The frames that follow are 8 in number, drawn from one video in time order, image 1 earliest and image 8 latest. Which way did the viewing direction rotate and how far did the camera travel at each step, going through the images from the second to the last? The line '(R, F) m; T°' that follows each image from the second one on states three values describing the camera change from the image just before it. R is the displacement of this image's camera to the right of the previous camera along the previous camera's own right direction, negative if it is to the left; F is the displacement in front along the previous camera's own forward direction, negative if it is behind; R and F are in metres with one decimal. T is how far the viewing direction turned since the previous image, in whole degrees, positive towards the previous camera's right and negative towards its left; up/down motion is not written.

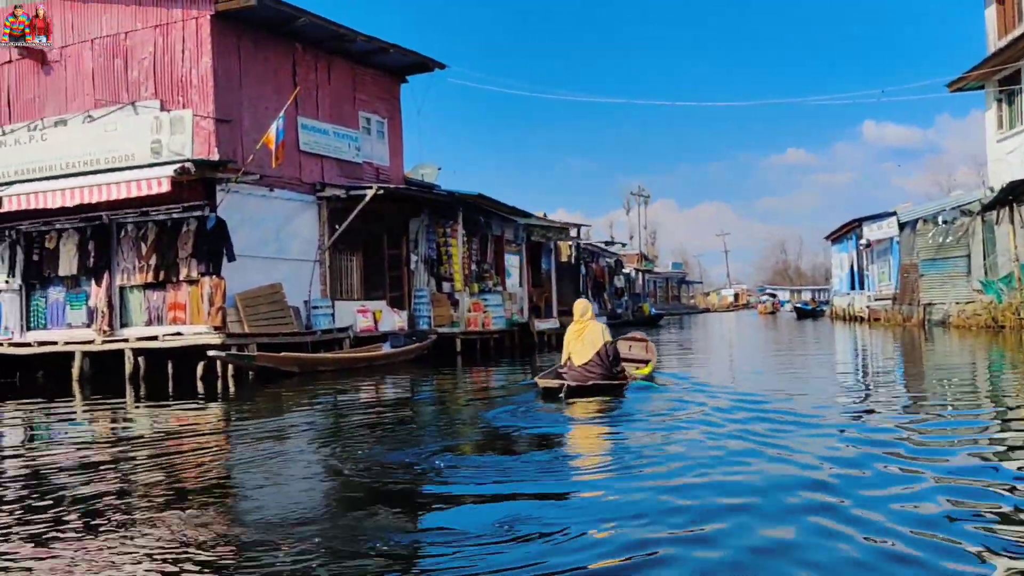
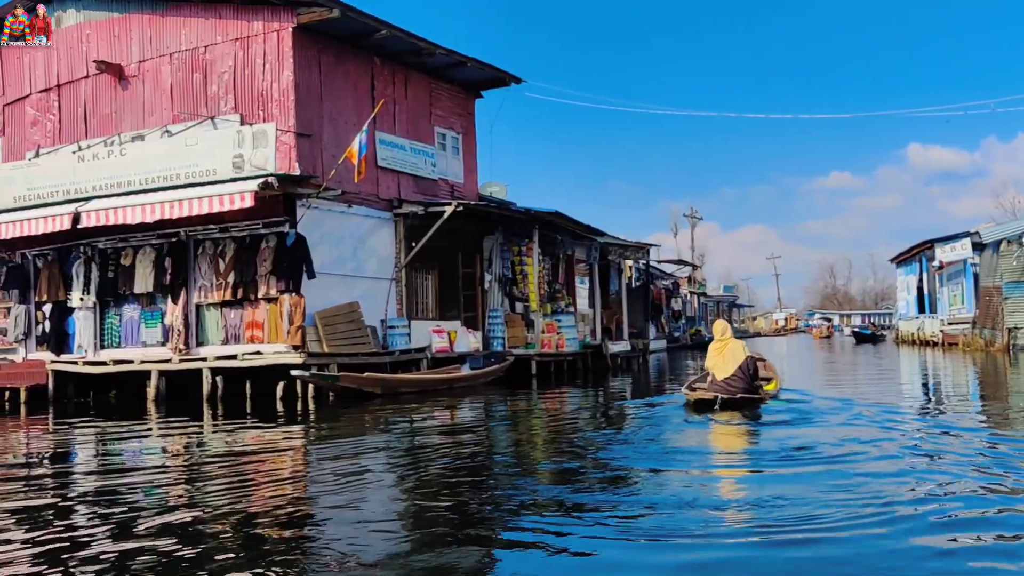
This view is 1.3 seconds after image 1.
(-0.7, +0.6) m; -2°
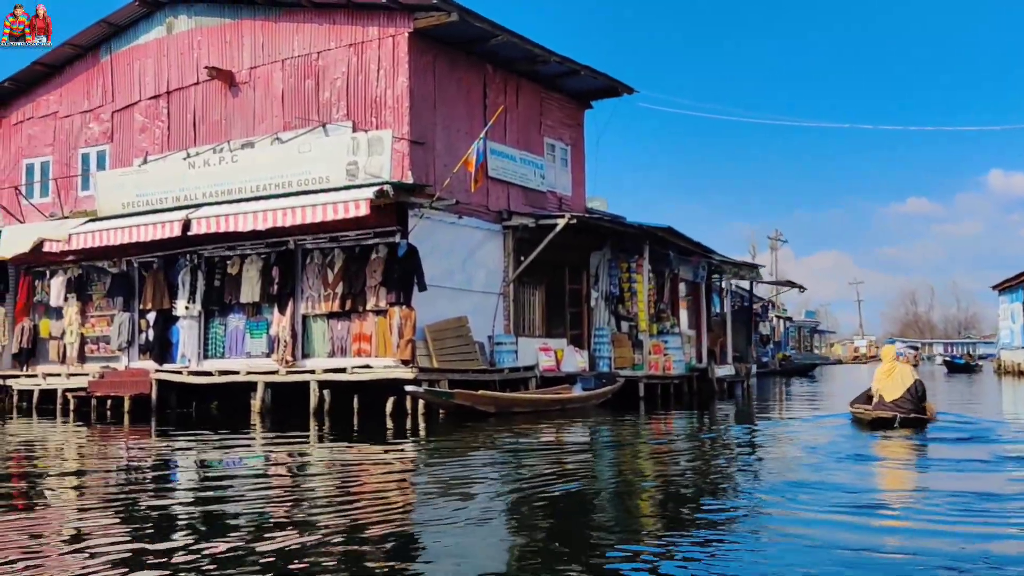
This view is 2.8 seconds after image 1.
(-0.8, +0.7) m; -4°
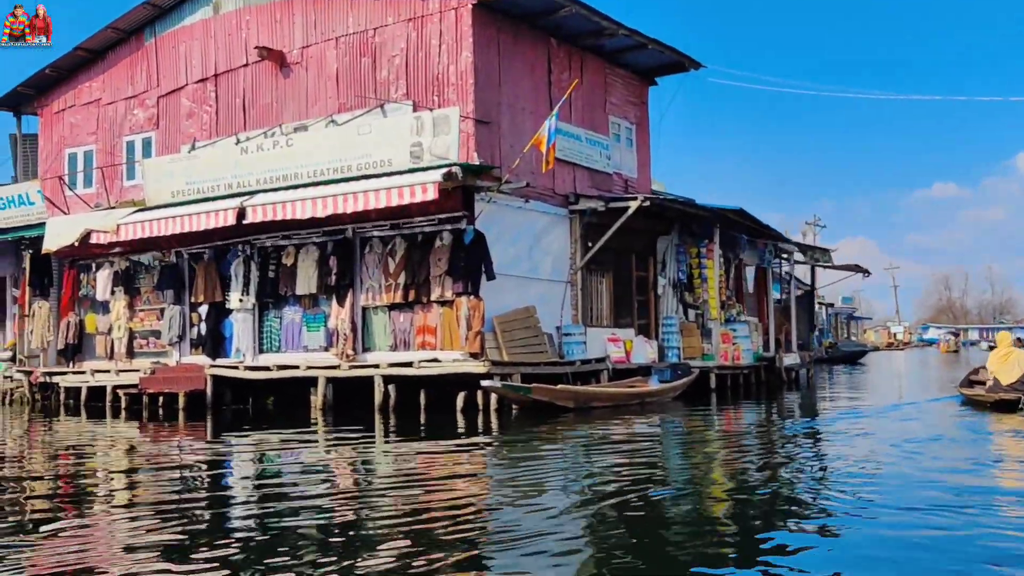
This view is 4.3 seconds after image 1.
(-0.7, +0.8) m; -1°
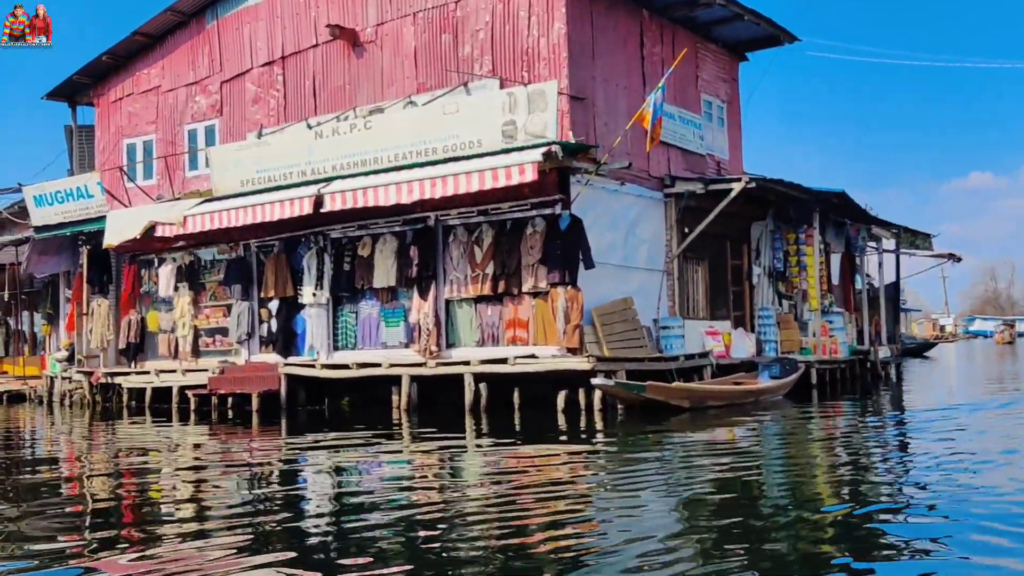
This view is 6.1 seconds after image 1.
(-0.9, +1.0) m; -2°
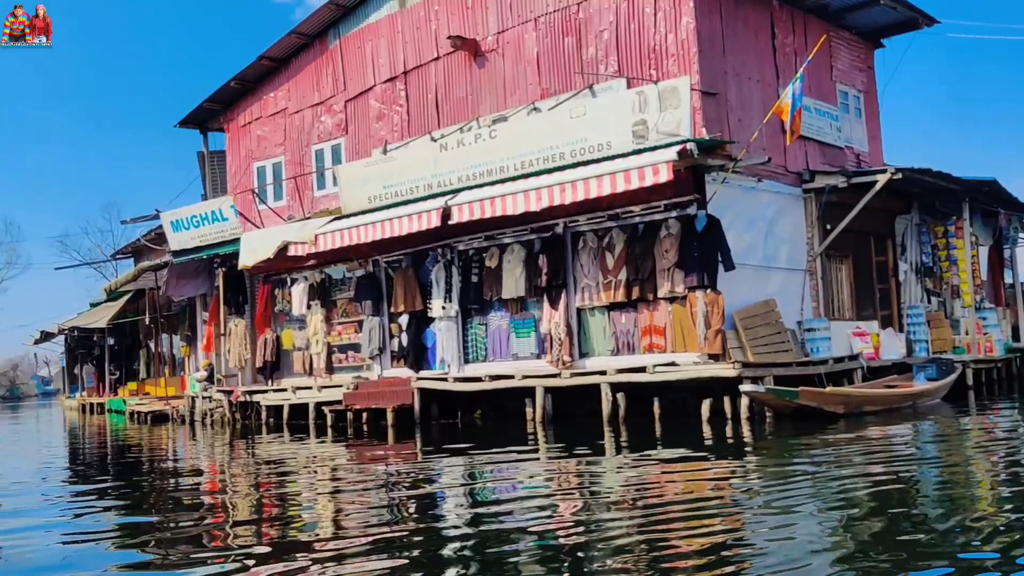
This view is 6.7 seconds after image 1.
(-0.3, +0.3) m; -7°
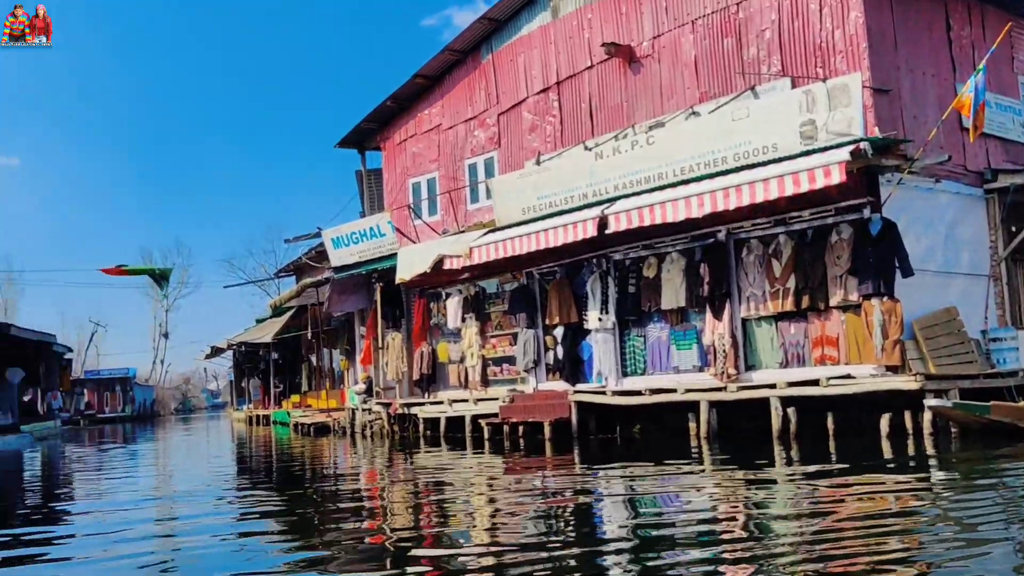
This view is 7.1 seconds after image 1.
(-0.2, +0.2) m; -8°
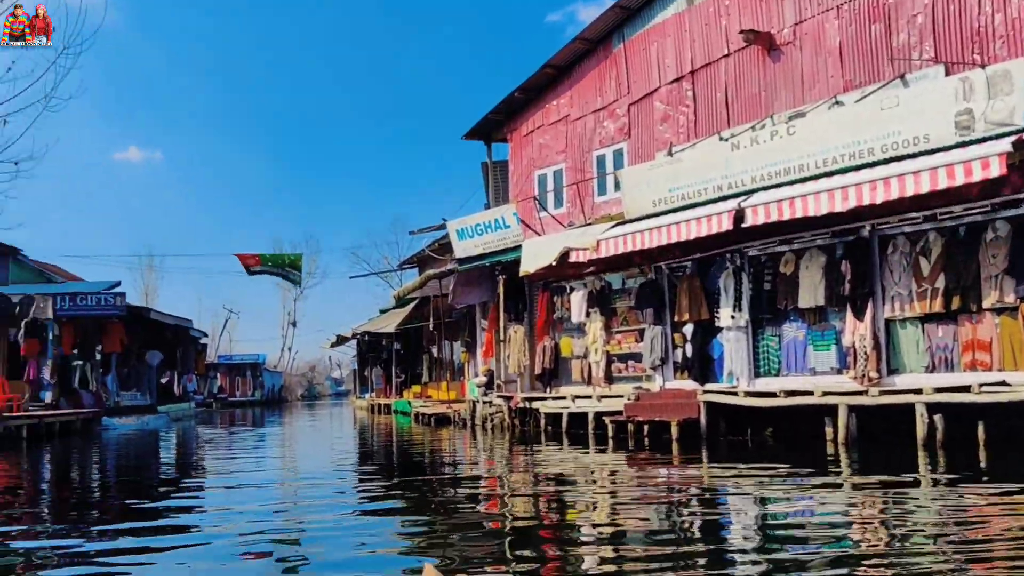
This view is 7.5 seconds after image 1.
(-0.1, +0.2) m; -7°
